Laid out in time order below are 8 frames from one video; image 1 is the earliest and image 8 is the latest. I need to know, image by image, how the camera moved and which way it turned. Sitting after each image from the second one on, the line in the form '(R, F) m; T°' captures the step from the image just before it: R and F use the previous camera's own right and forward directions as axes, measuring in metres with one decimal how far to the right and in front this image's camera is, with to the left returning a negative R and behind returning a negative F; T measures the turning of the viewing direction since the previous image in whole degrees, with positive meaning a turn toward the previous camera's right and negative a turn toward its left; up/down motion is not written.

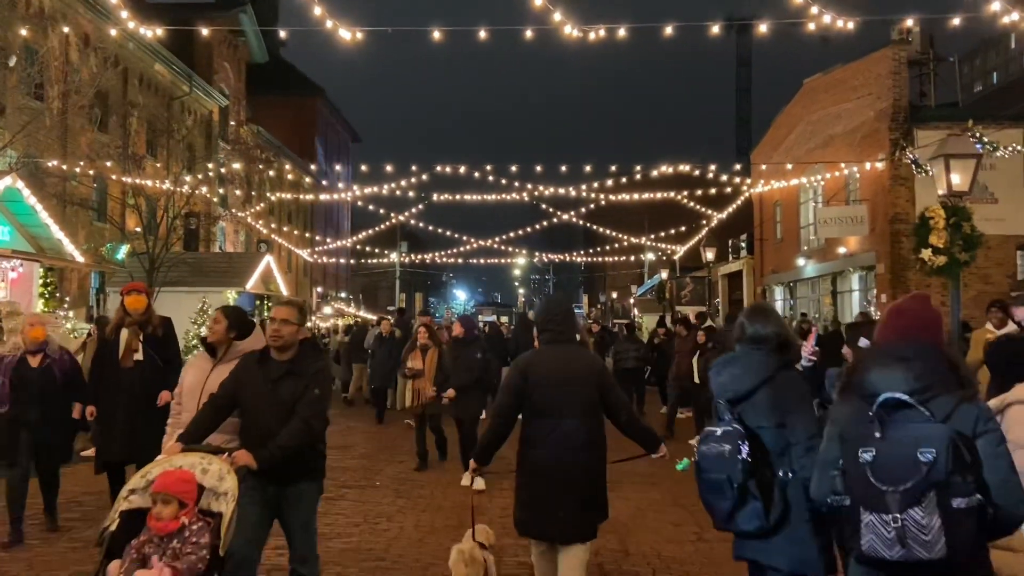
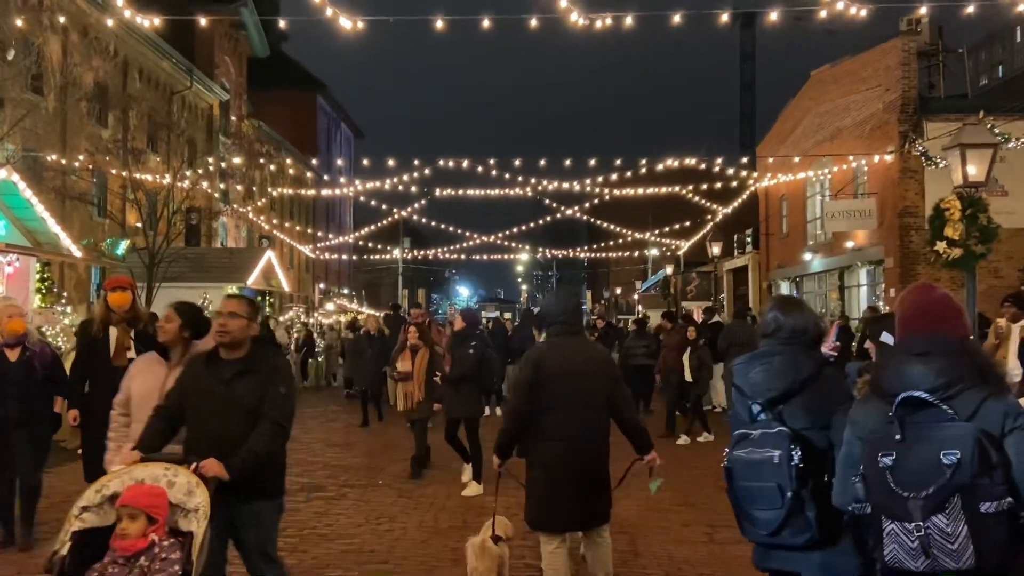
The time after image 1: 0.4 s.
(0.0, +0.2) m; 0°
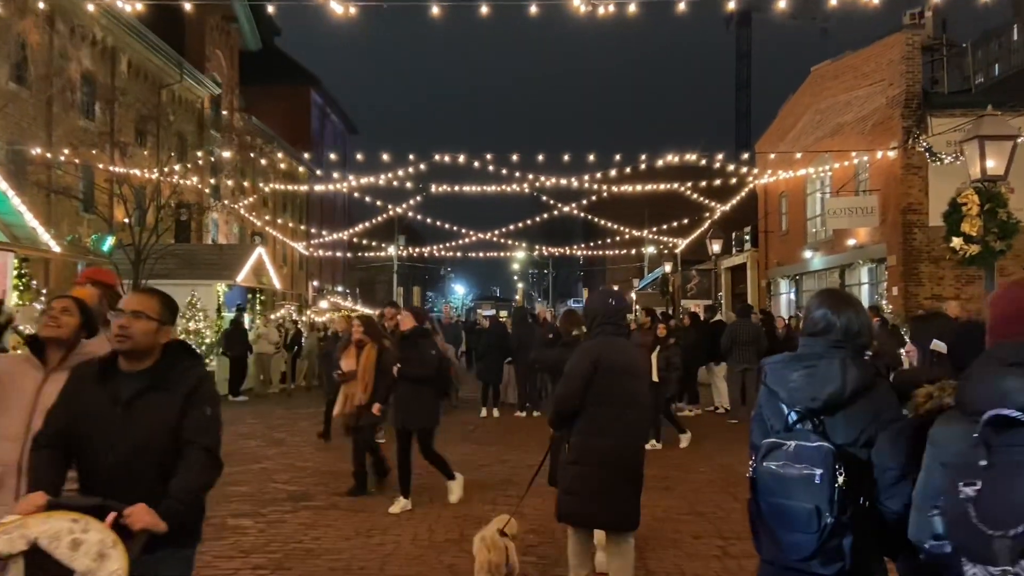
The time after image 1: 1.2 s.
(0.0, +0.5) m; 0°
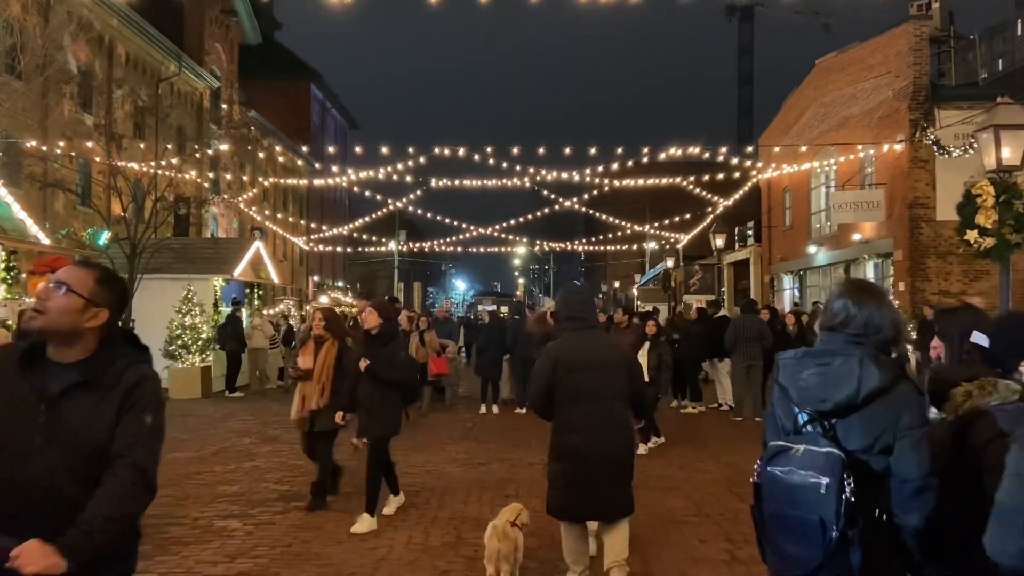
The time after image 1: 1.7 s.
(0.0, +0.3) m; 0°
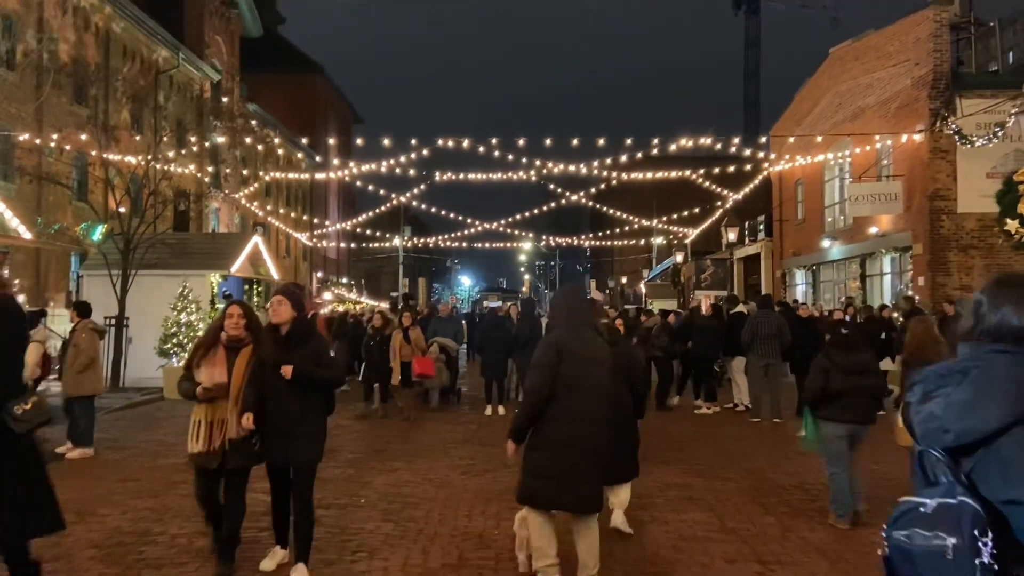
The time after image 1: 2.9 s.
(0.0, +0.6) m; 0°
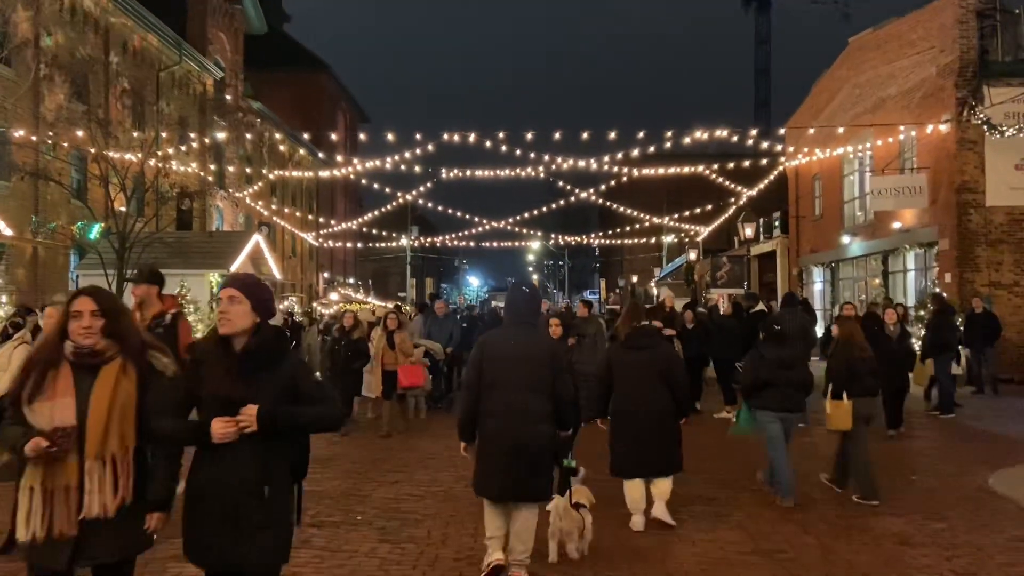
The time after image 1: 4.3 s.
(0.0, +0.7) m; -1°
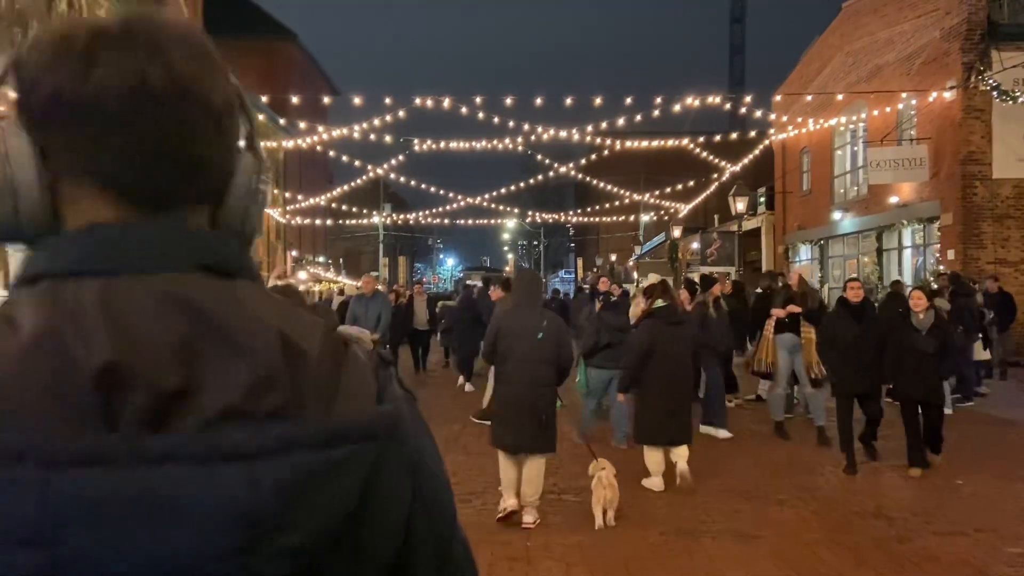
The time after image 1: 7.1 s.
(-0.1, +1.4) m; +2°
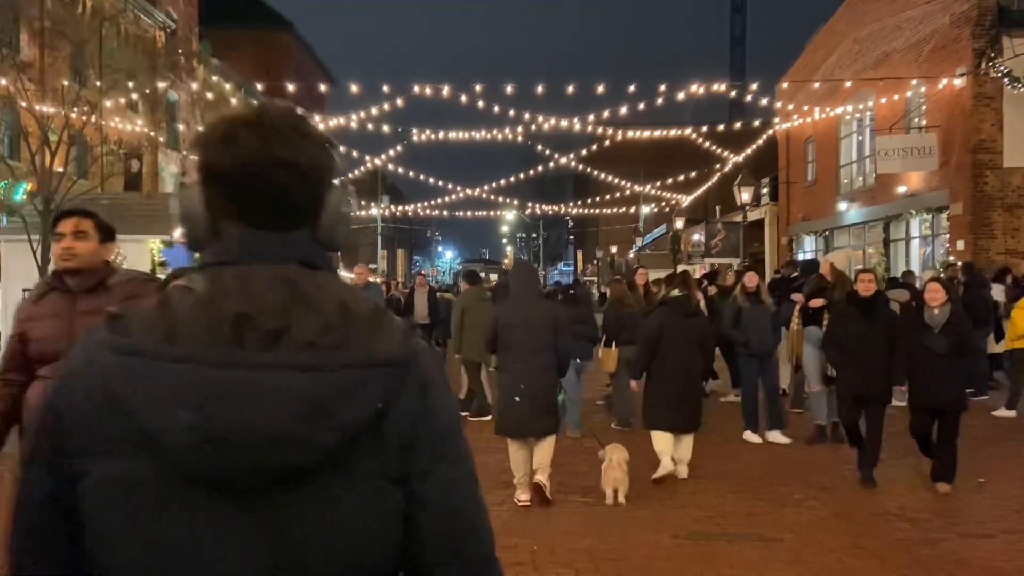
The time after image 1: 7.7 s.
(0.0, +0.4) m; 0°
